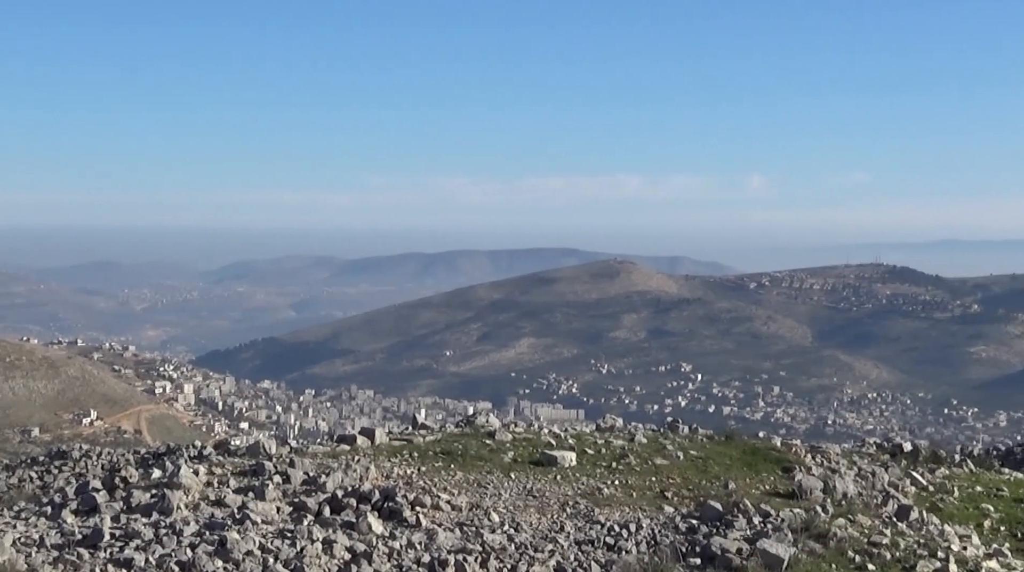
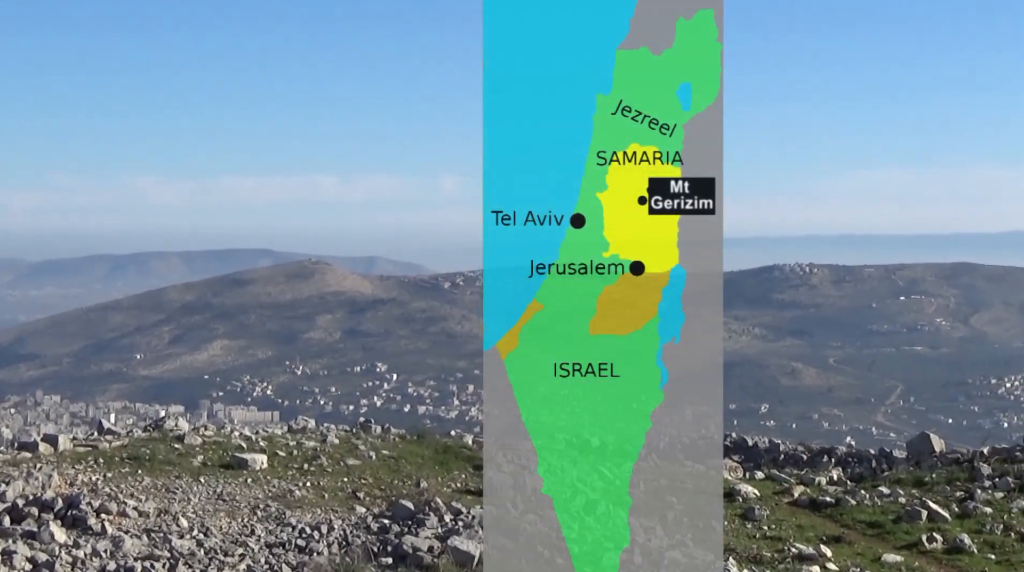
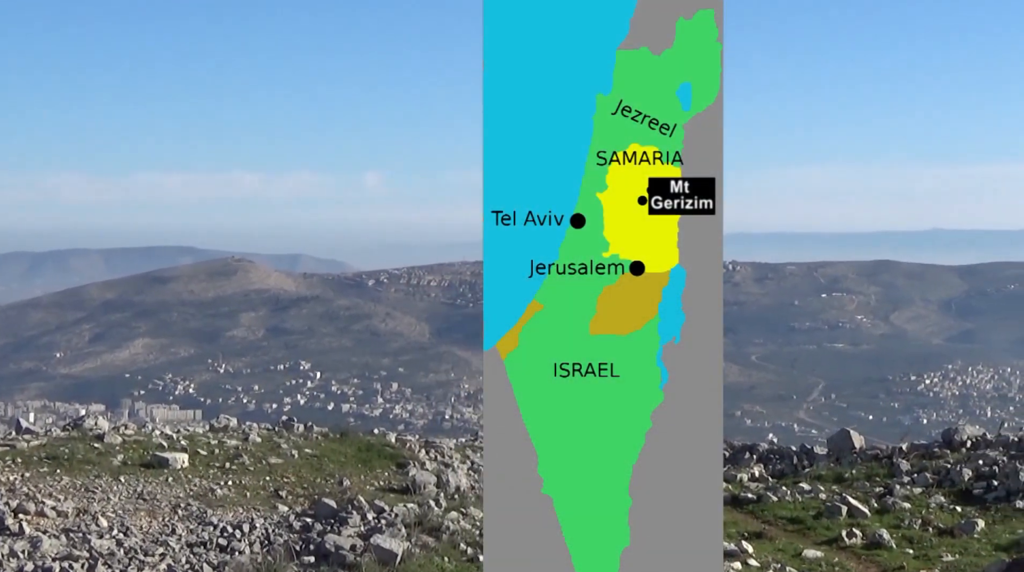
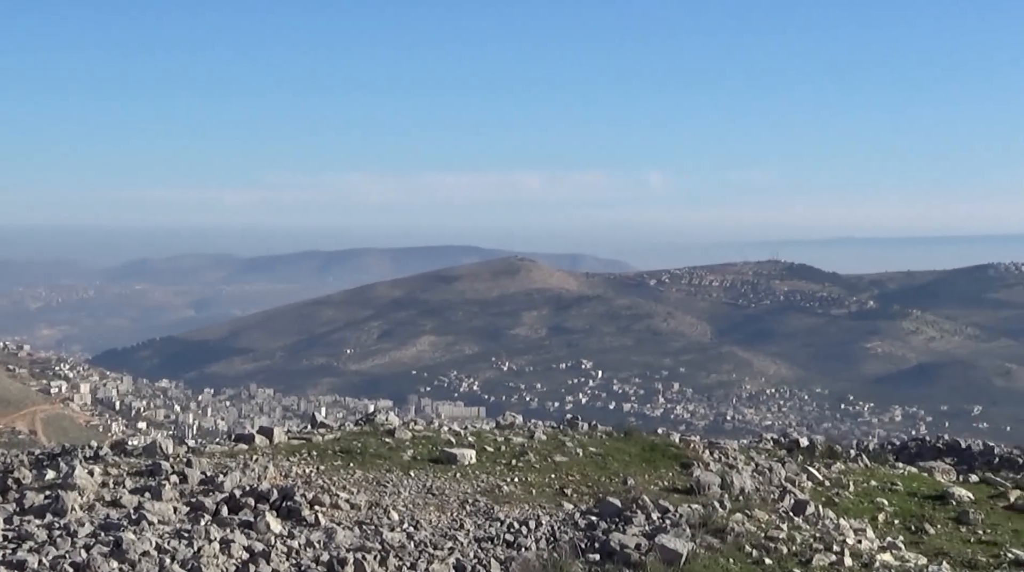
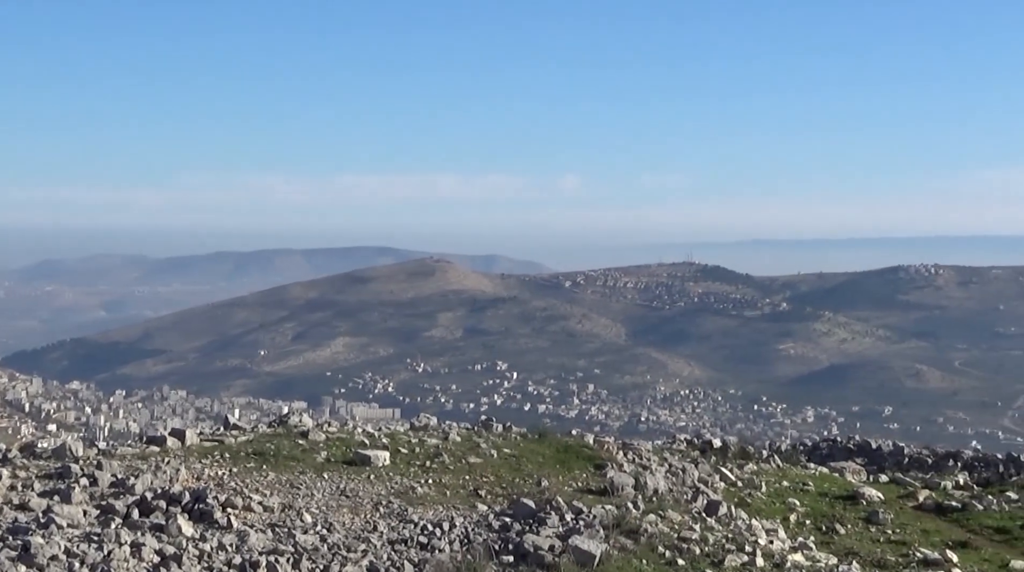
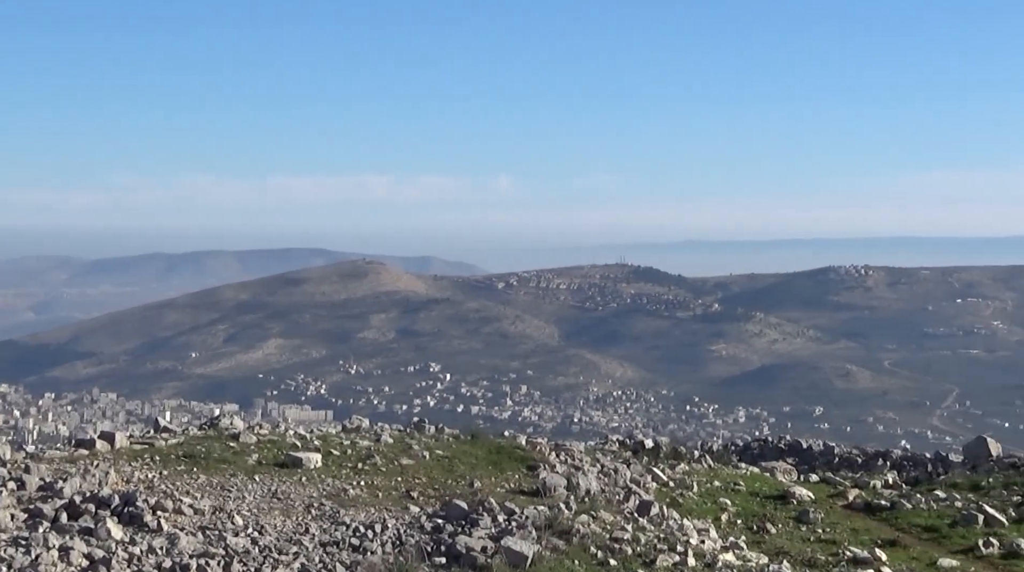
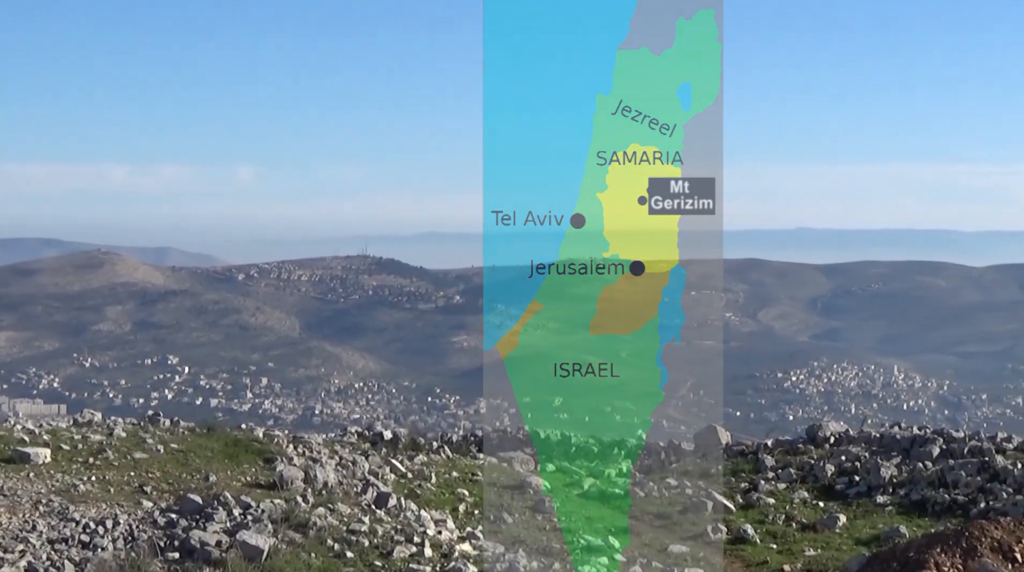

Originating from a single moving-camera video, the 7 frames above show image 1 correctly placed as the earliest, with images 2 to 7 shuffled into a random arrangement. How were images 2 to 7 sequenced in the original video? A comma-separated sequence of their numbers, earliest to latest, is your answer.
4, 5, 6, 2, 3, 7
